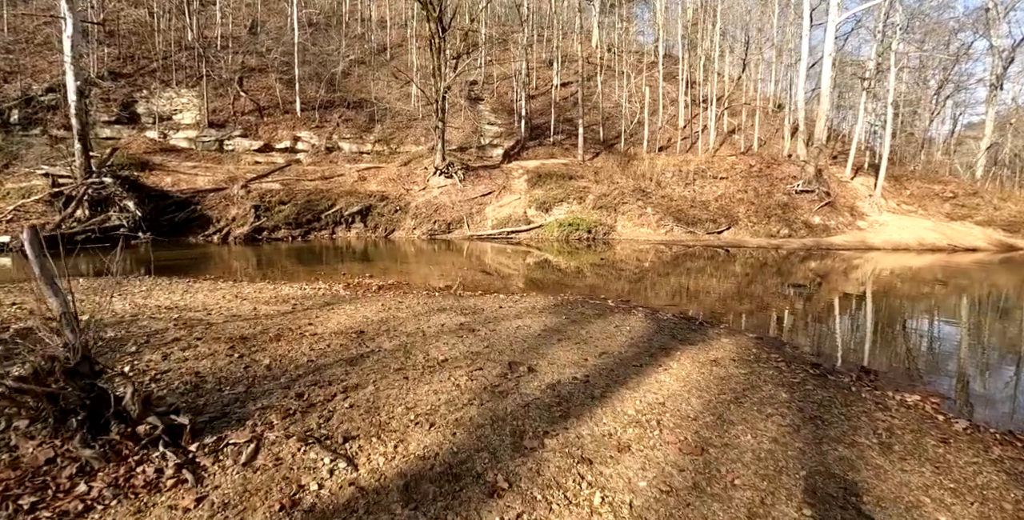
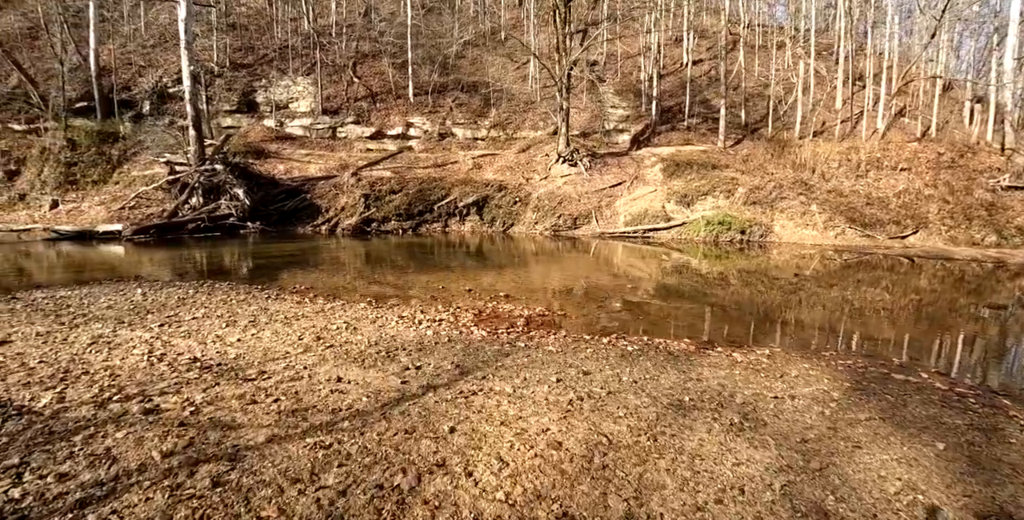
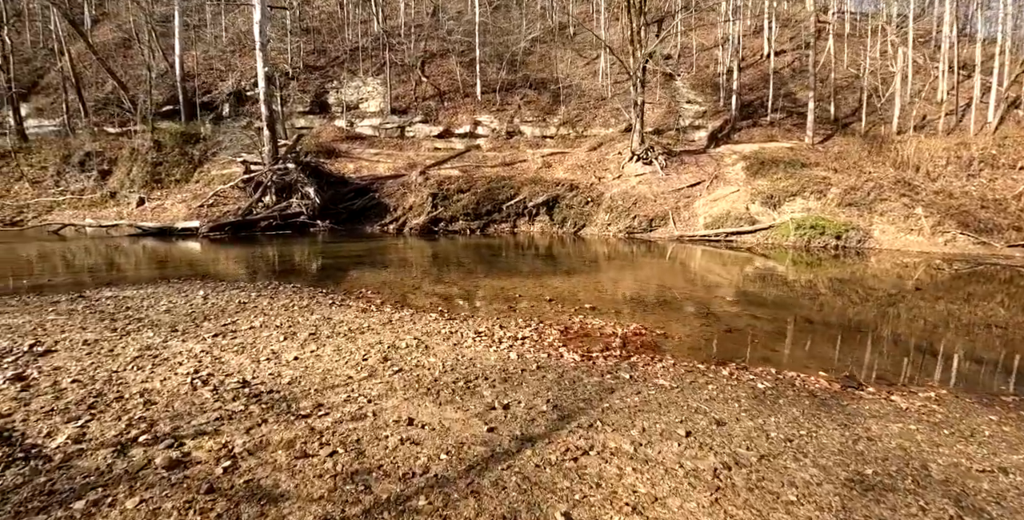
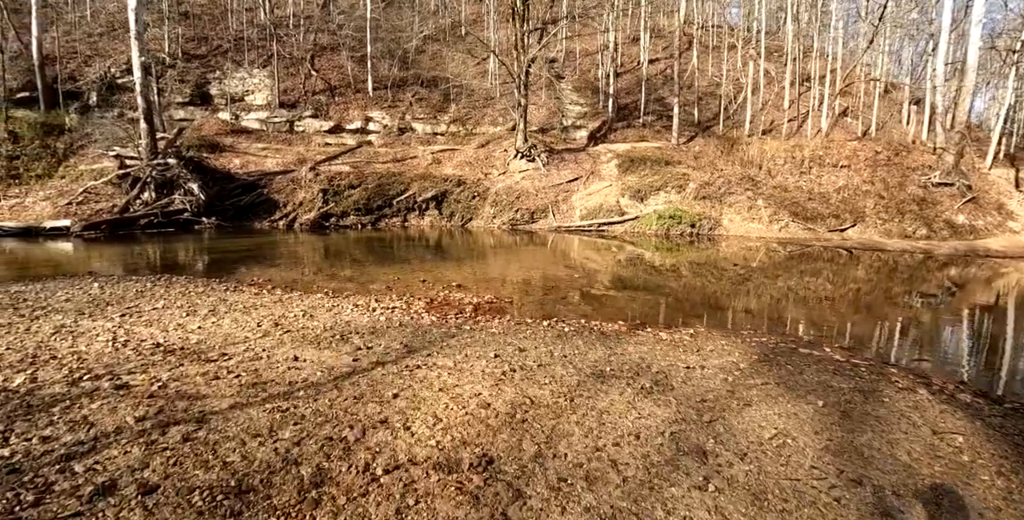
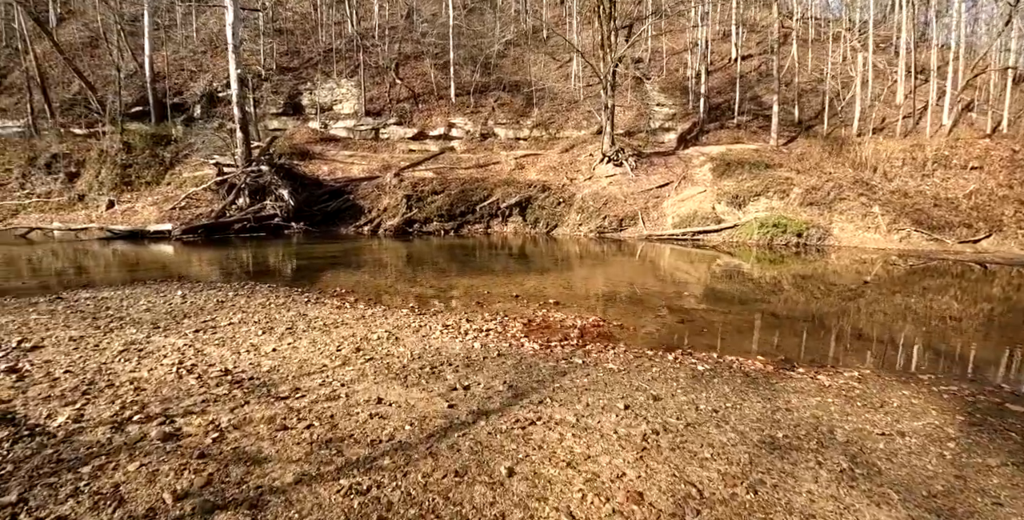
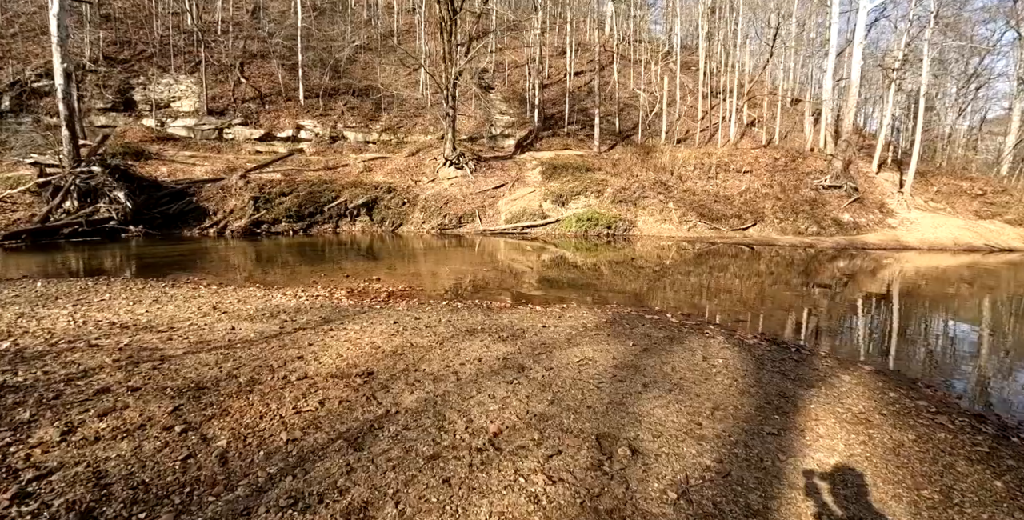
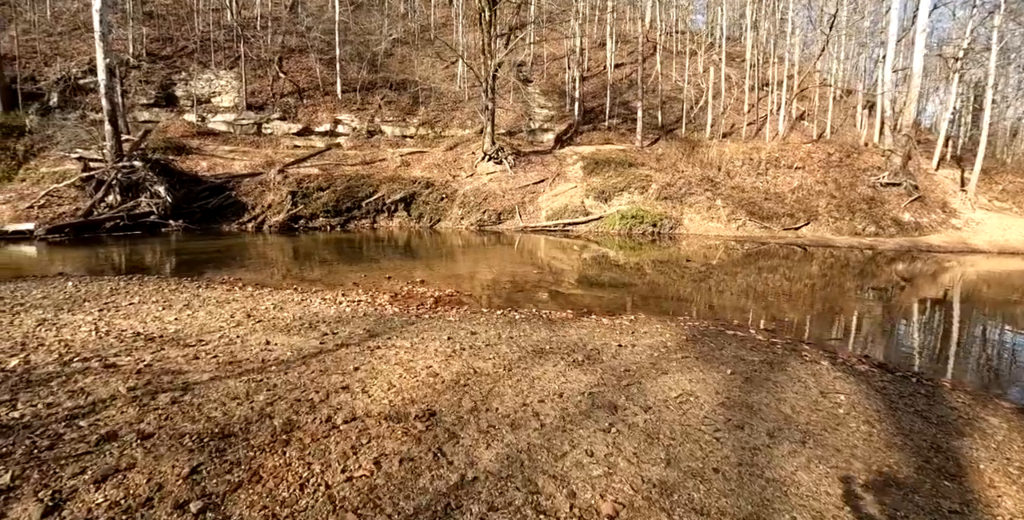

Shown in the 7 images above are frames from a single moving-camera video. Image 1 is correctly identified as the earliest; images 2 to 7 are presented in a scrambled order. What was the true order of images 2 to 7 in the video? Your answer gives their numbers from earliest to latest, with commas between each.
6, 7, 4, 2, 5, 3
